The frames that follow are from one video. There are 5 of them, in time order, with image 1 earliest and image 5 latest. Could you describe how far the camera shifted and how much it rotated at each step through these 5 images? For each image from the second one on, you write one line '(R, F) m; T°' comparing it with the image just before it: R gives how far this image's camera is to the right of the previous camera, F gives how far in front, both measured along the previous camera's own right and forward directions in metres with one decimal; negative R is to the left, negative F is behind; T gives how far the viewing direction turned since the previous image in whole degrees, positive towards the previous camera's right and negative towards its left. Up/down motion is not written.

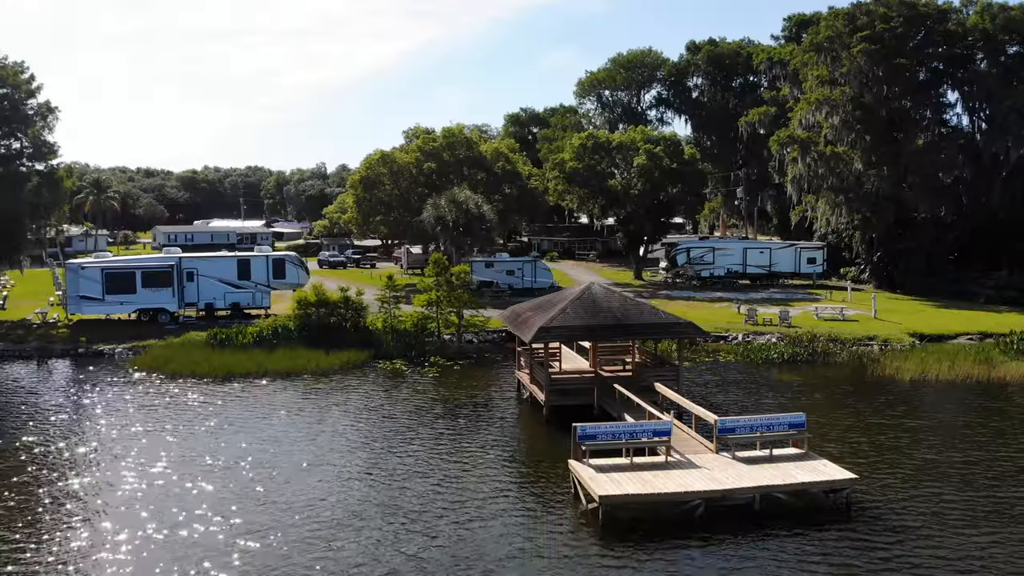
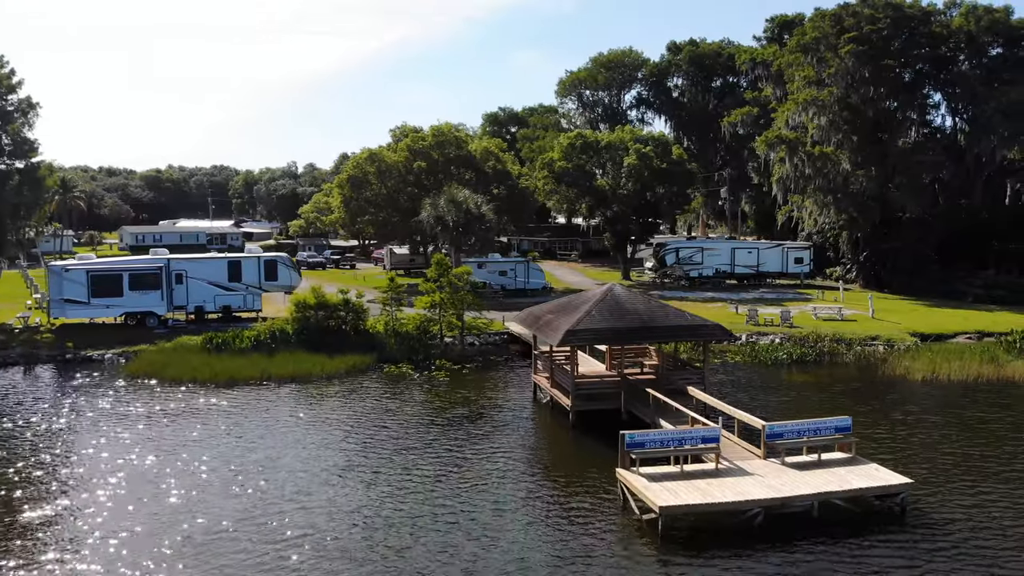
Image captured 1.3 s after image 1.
(-1.3, +0.6) m; +2°
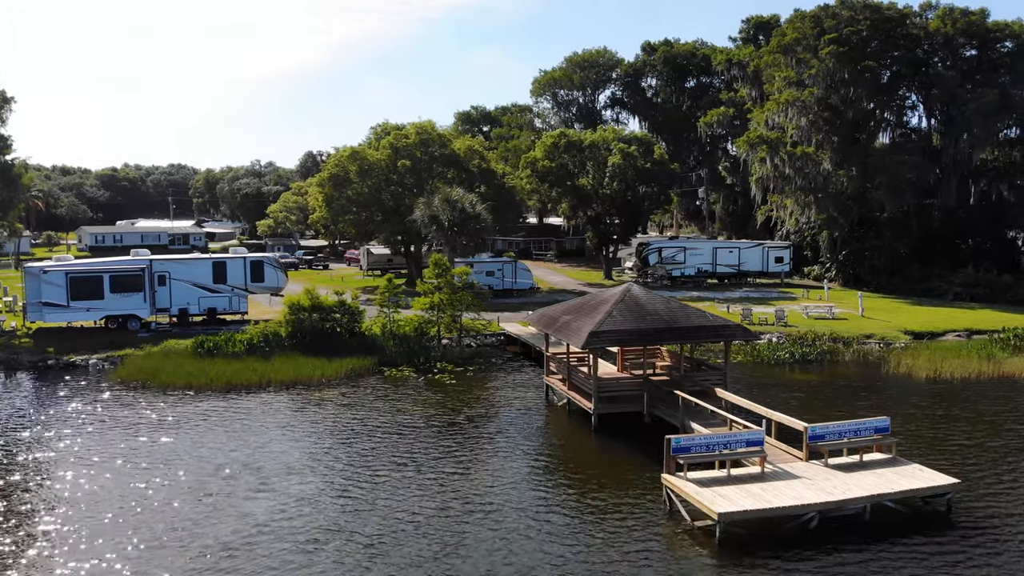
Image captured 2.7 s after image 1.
(-1.3, +0.5) m; +3°
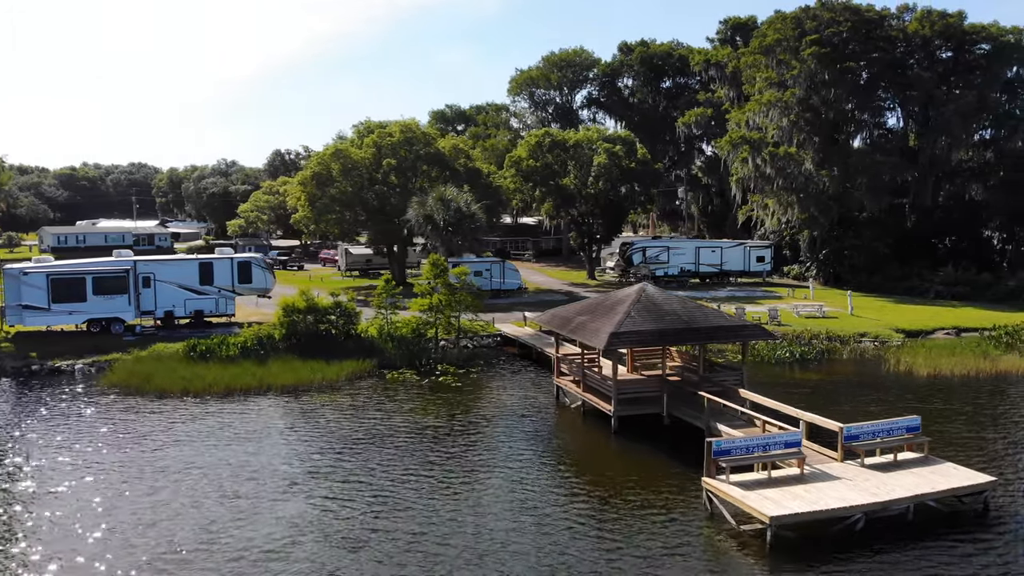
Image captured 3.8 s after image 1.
(-1.2, +0.4) m; +3°
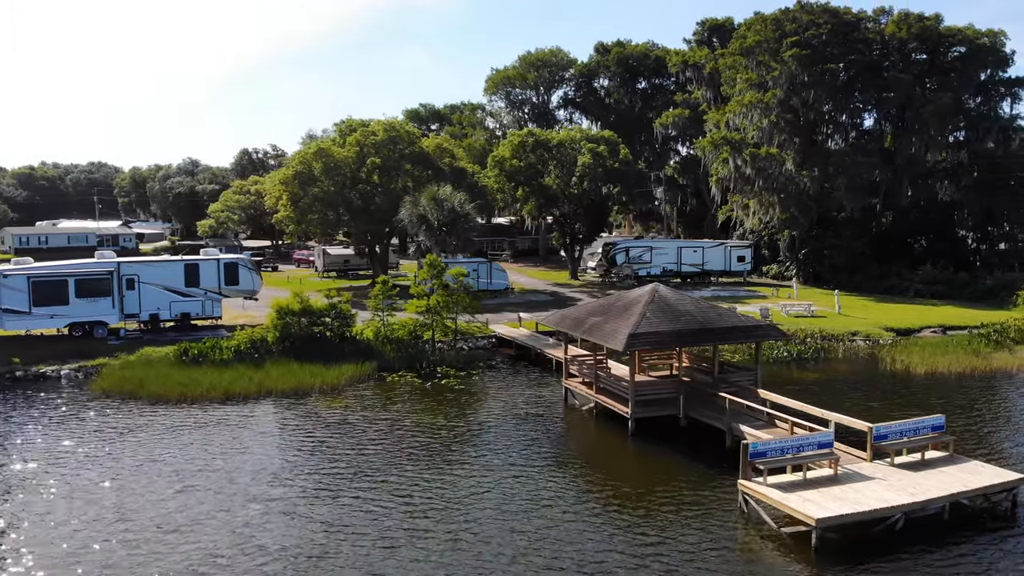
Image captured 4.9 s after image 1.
(-1.1, +0.3) m; +2°
